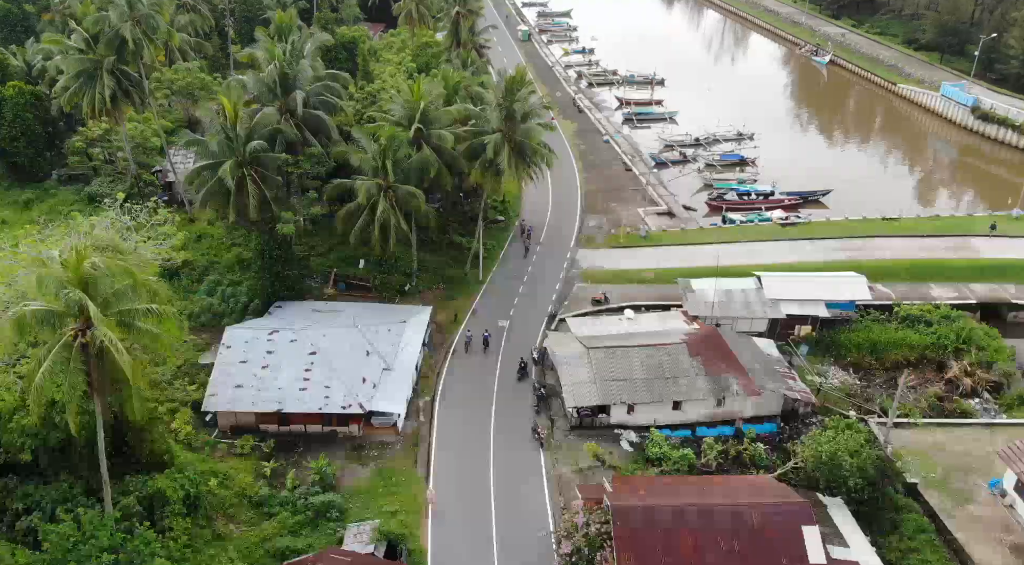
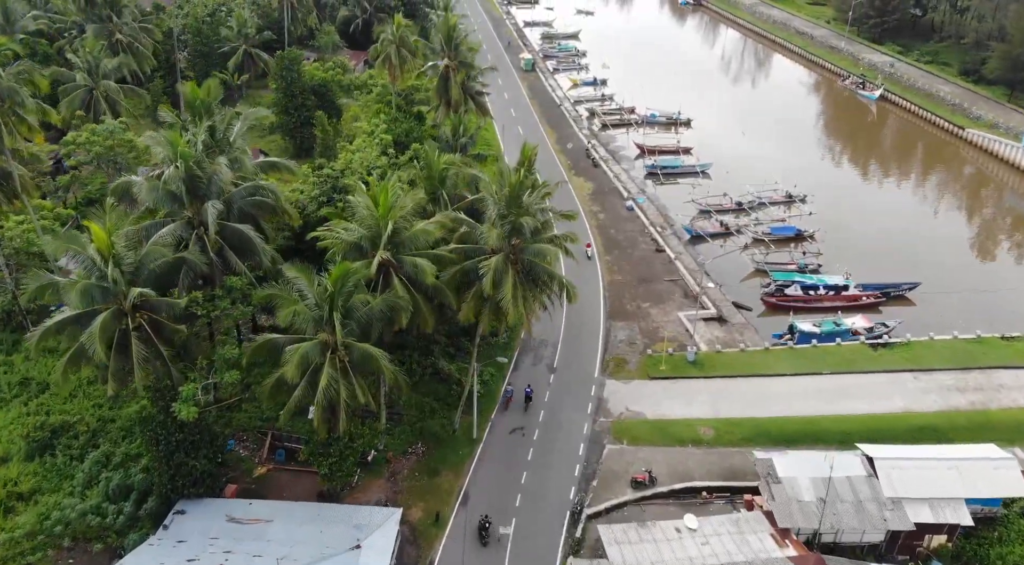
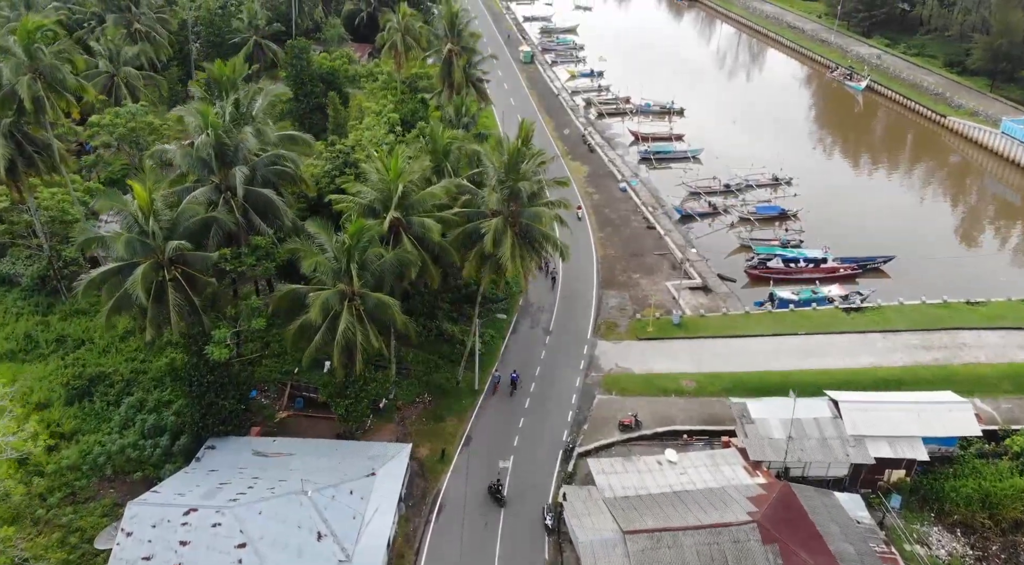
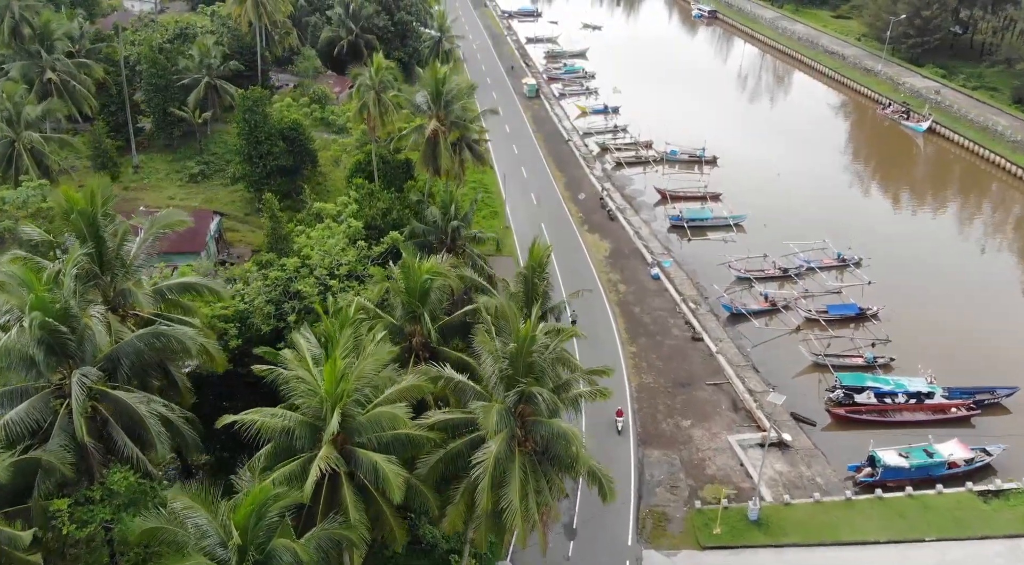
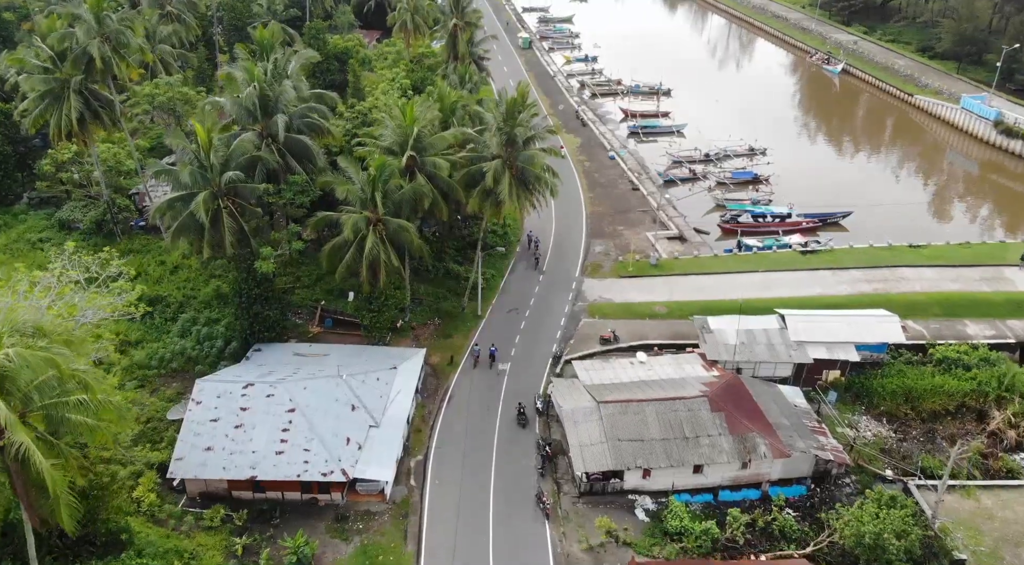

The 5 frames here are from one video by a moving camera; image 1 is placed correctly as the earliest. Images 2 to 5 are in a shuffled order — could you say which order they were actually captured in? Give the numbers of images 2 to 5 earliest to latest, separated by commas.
5, 3, 2, 4
